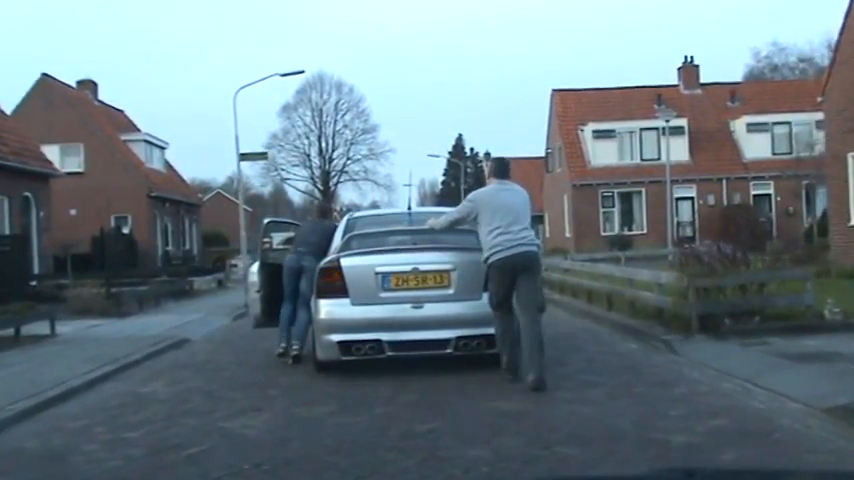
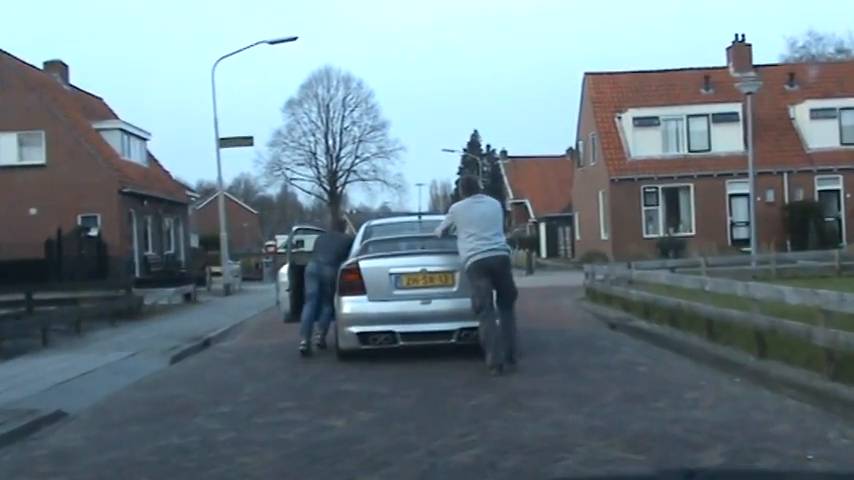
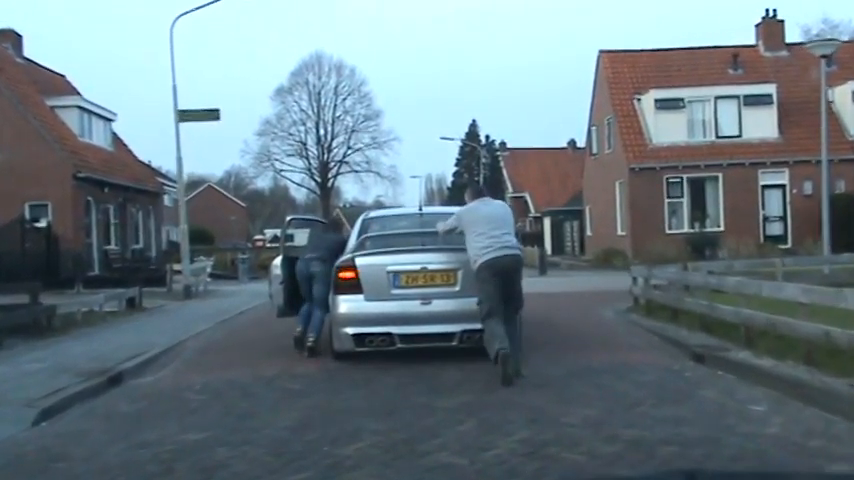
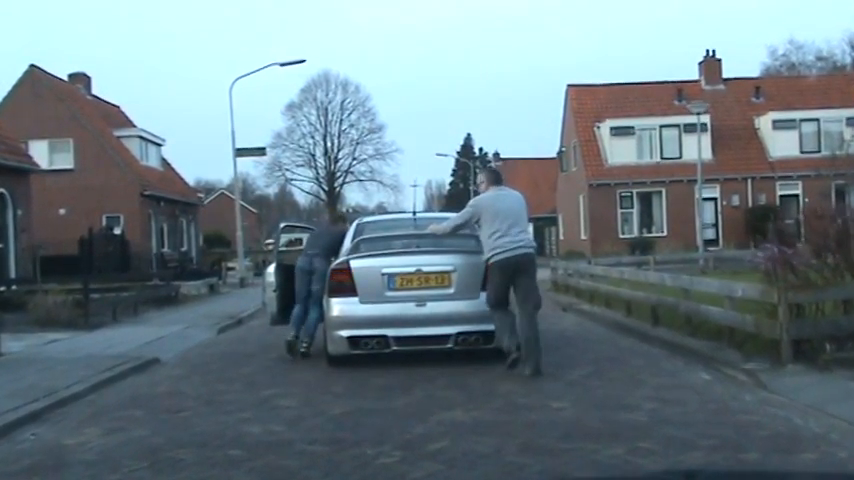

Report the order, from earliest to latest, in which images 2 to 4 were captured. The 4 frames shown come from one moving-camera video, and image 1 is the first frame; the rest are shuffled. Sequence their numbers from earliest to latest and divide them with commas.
4, 2, 3
